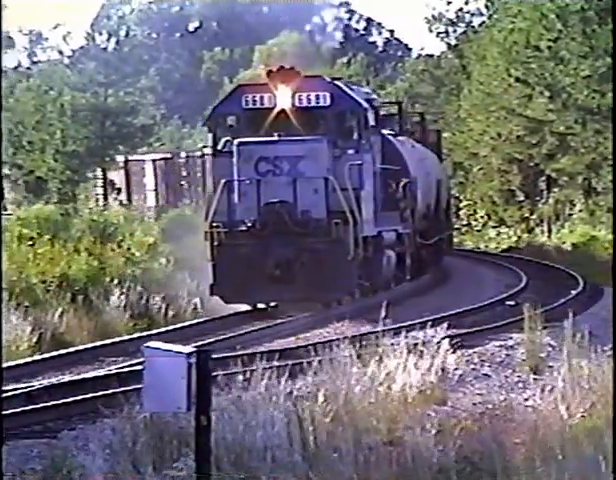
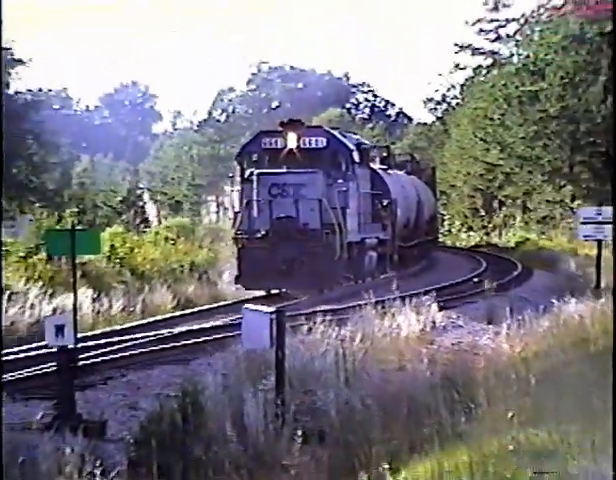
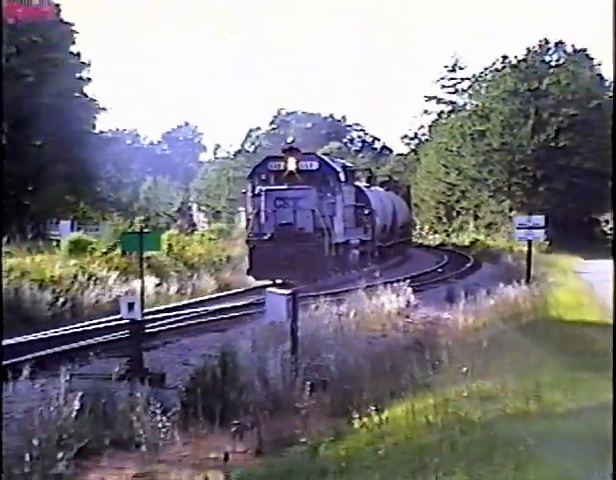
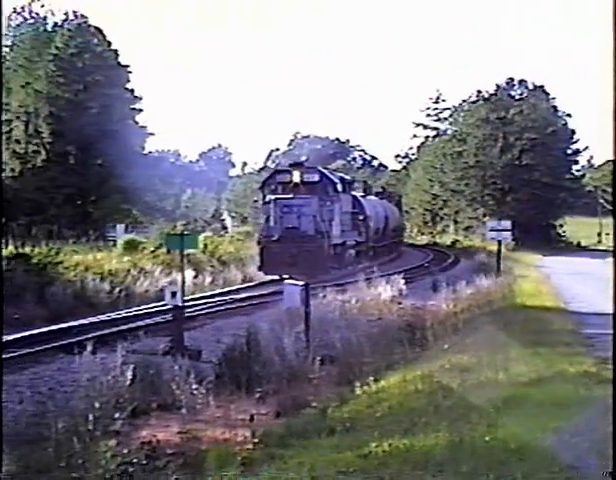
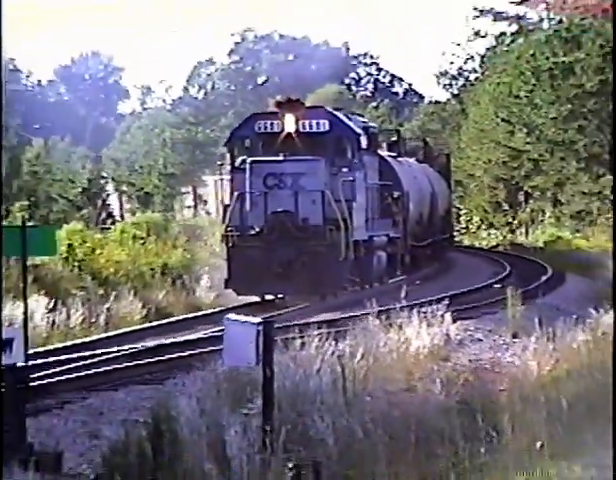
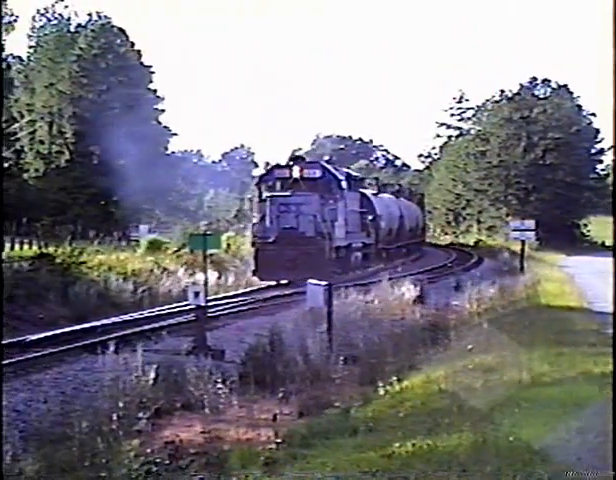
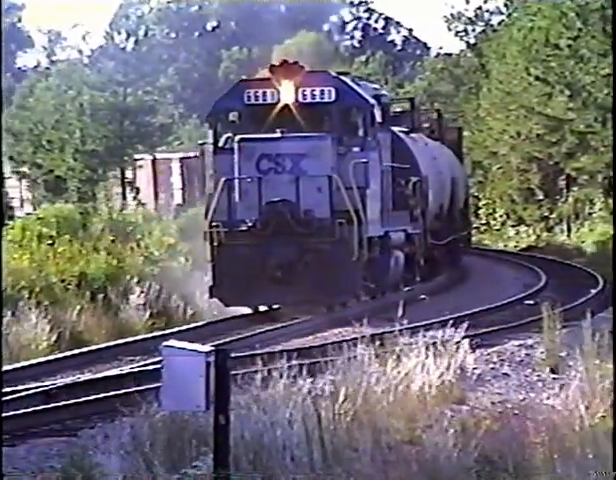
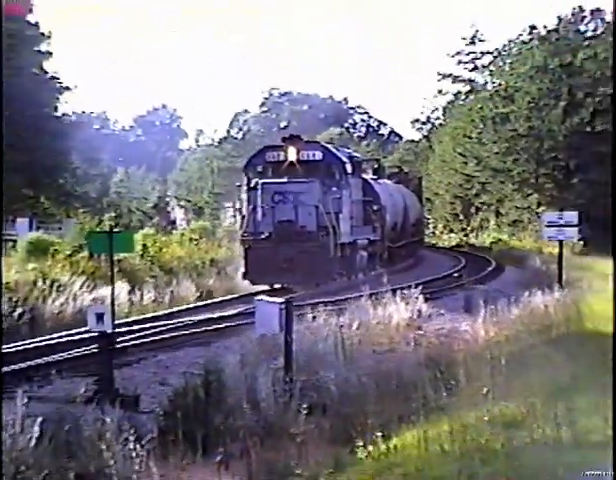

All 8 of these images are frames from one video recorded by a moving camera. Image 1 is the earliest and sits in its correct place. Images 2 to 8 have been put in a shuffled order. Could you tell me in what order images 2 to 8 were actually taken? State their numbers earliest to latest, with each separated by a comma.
7, 5, 2, 8, 3, 4, 6
